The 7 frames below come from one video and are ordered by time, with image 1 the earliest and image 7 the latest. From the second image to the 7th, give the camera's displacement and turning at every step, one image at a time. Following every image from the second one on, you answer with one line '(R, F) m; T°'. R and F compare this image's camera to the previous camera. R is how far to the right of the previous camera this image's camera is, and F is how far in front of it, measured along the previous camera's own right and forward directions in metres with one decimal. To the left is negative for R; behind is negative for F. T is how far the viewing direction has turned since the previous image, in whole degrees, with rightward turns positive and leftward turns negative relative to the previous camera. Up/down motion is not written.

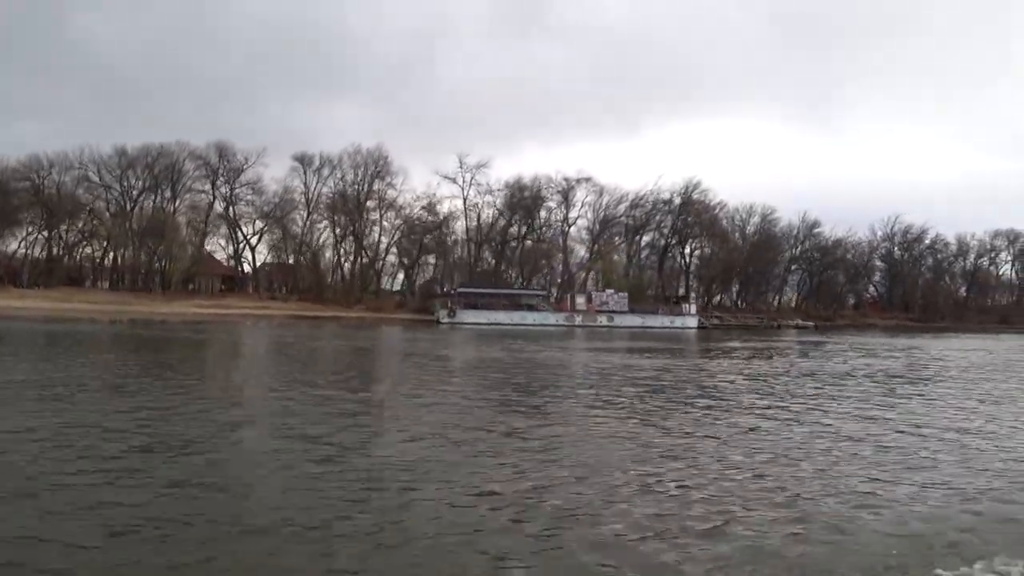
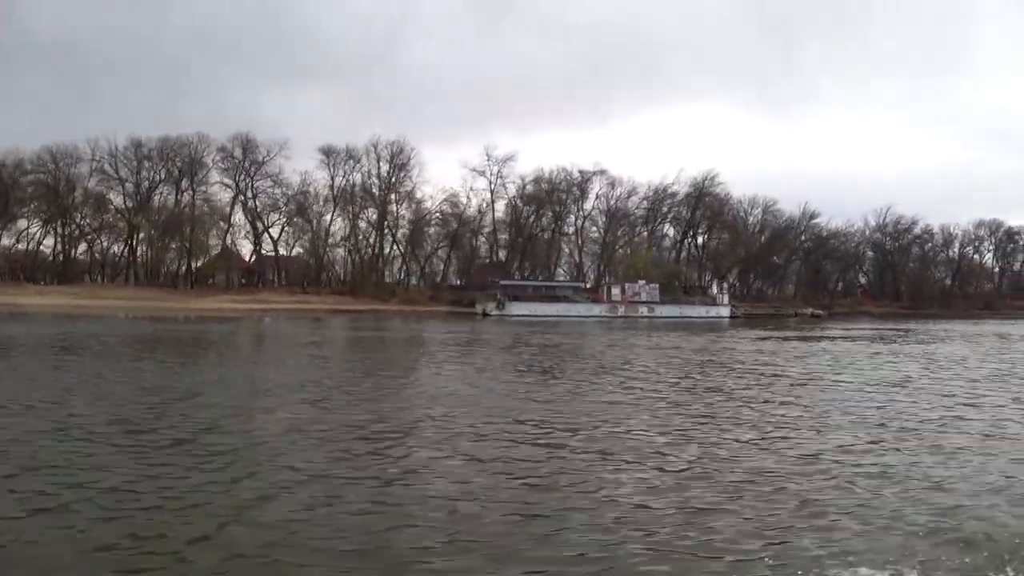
(-3.0, -0.2) m; +4°
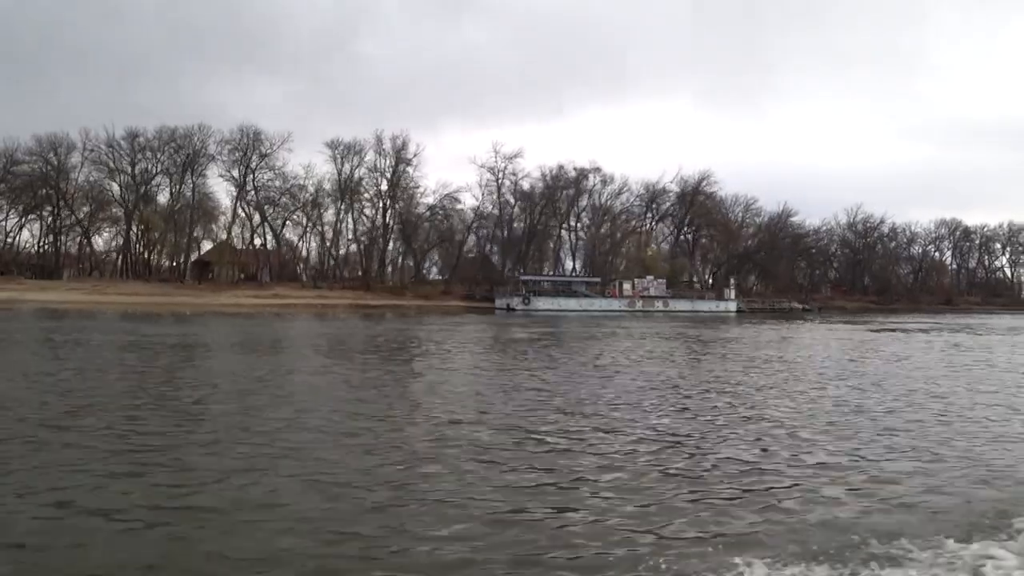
(-2.7, -0.2) m; +5°
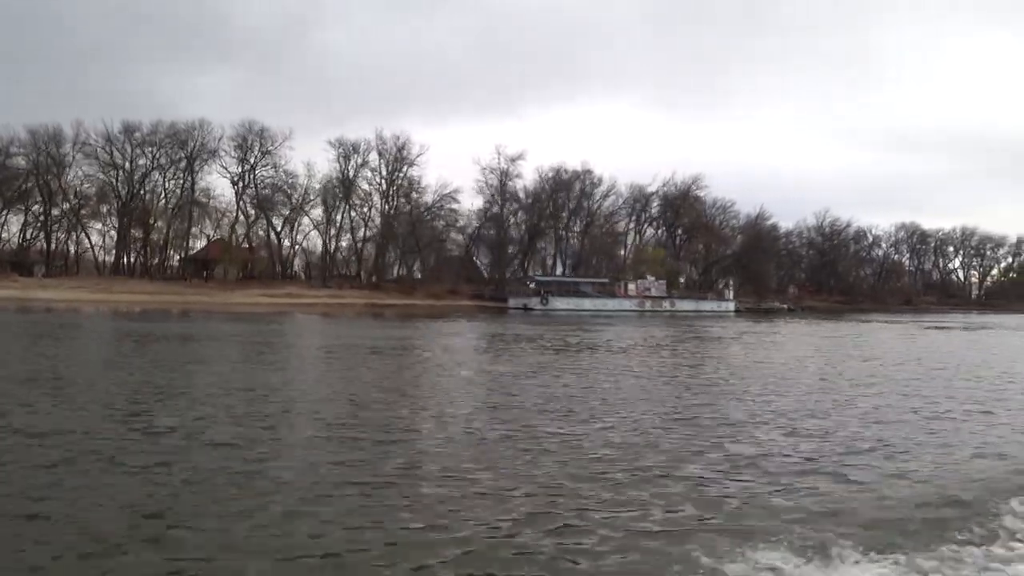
(-2.5, -0.3) m; +4°
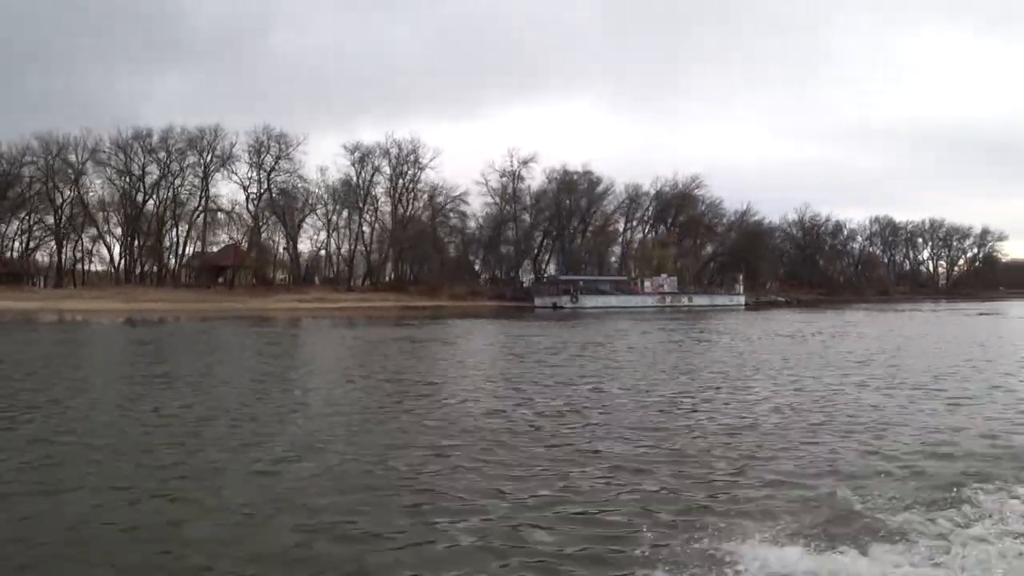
(-2.5, -0.4) m; +4°
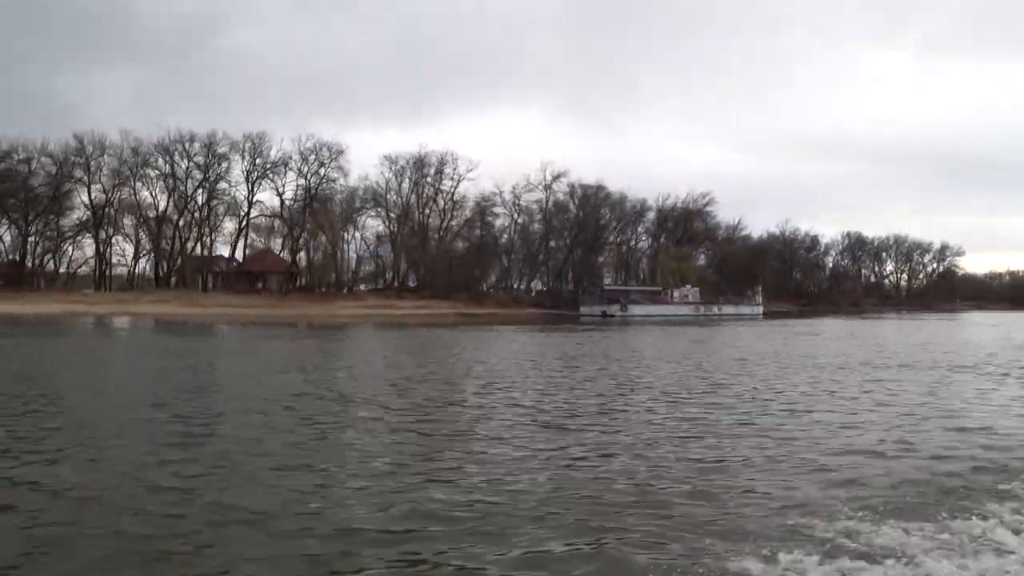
(-4.1, -0.7) m; +5°
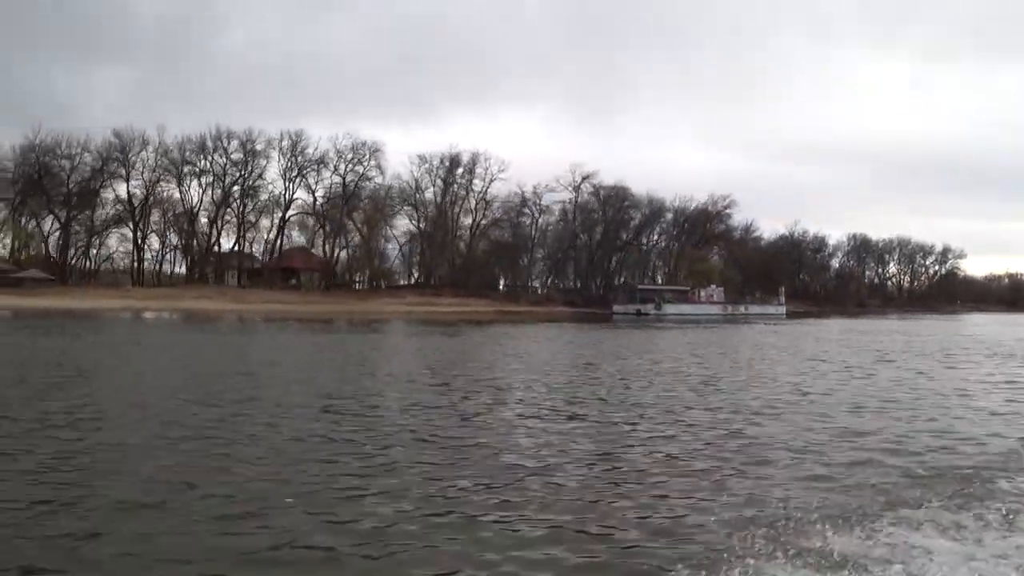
(-1.8, -0.4) m; +1°
